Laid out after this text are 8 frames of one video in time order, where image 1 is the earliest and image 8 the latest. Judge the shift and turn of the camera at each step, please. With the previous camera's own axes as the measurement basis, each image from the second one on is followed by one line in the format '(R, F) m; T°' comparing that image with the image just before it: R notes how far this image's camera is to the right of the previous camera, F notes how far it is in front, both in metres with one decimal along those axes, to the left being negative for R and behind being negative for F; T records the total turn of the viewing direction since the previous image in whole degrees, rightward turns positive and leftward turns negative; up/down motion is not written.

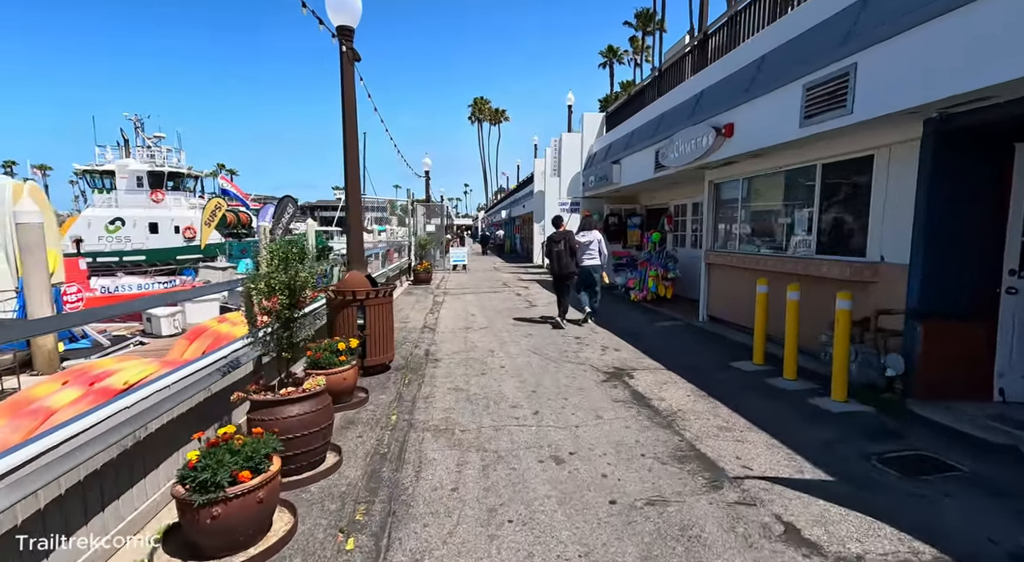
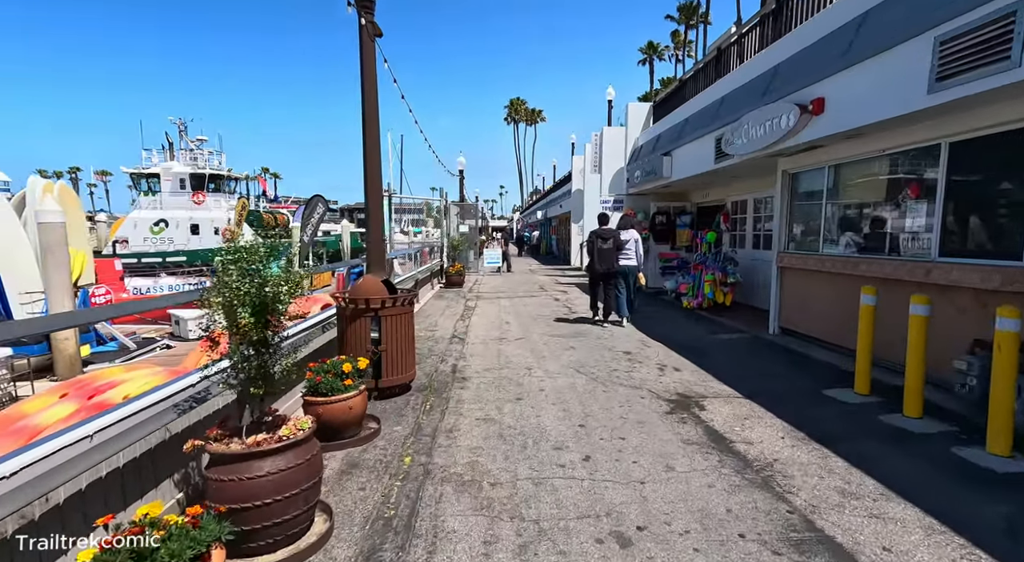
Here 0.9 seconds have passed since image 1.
(-0.1, +1.0) m; -4°
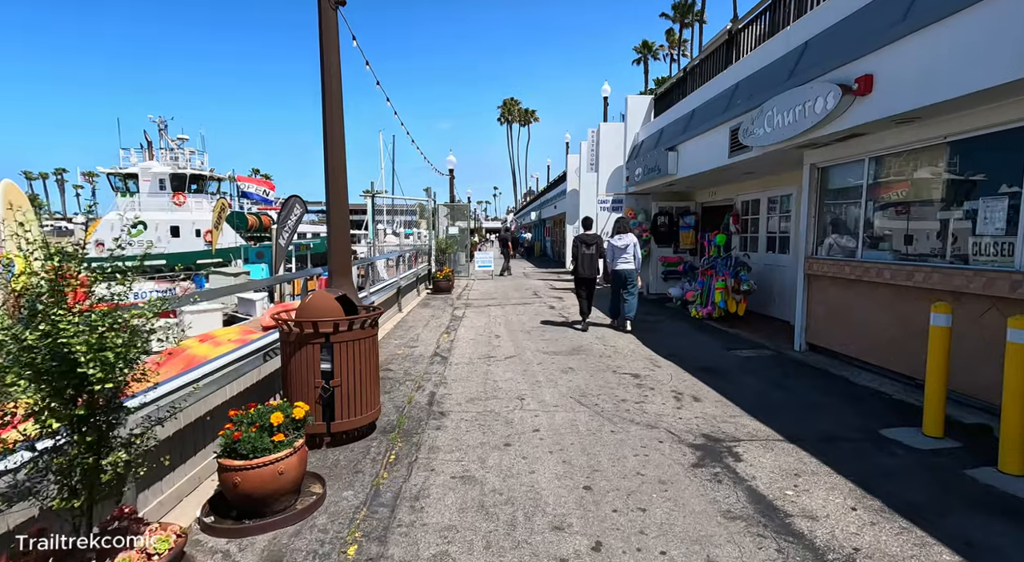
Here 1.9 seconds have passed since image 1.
(+0.1, +1.0) m; +1°
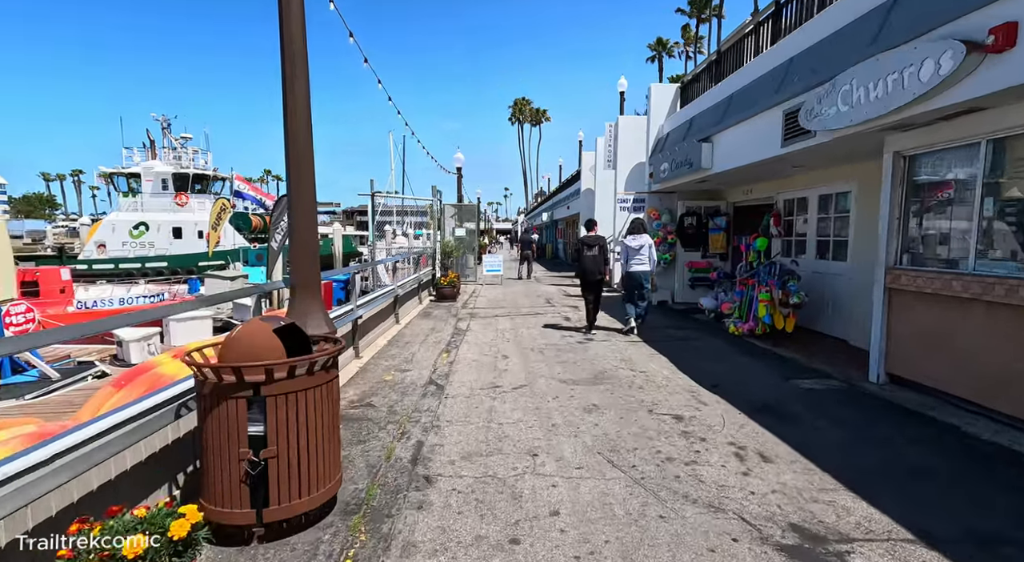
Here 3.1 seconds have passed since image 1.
(0.0, +1.2) m; -1°
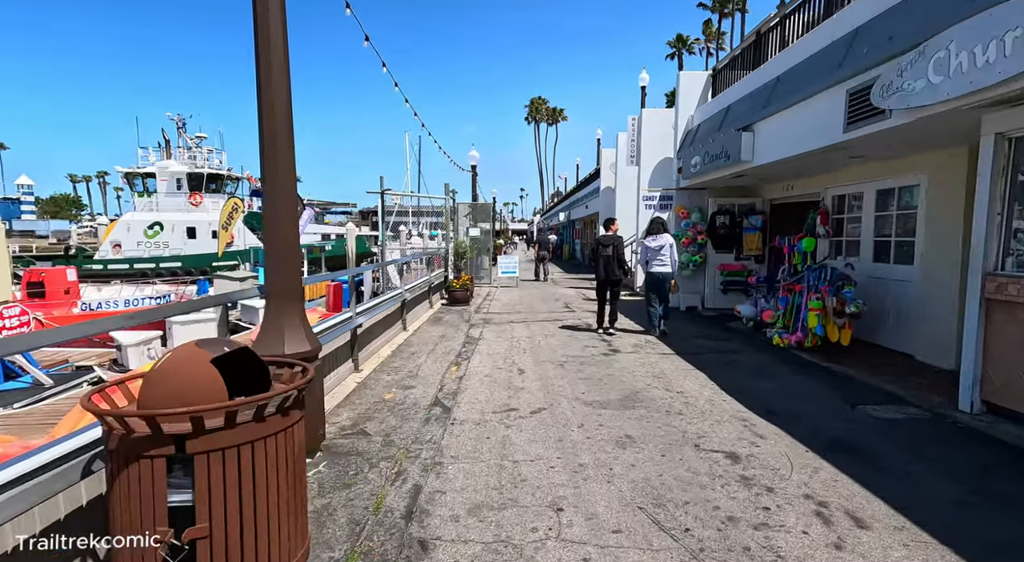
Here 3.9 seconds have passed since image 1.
(0.0, +0.8) m; -2°
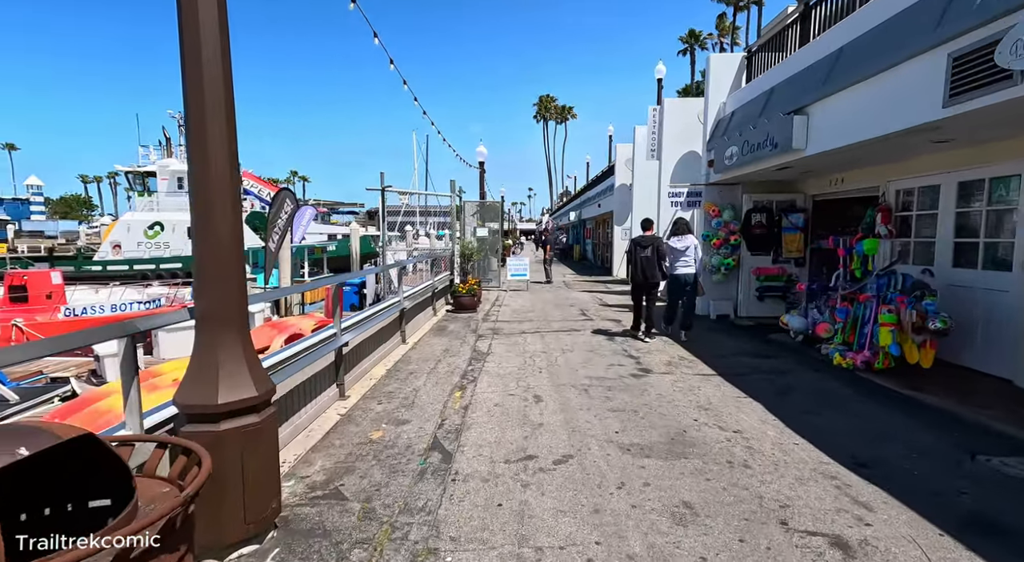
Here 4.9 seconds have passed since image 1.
(-0.1, +1.1) m; -1°
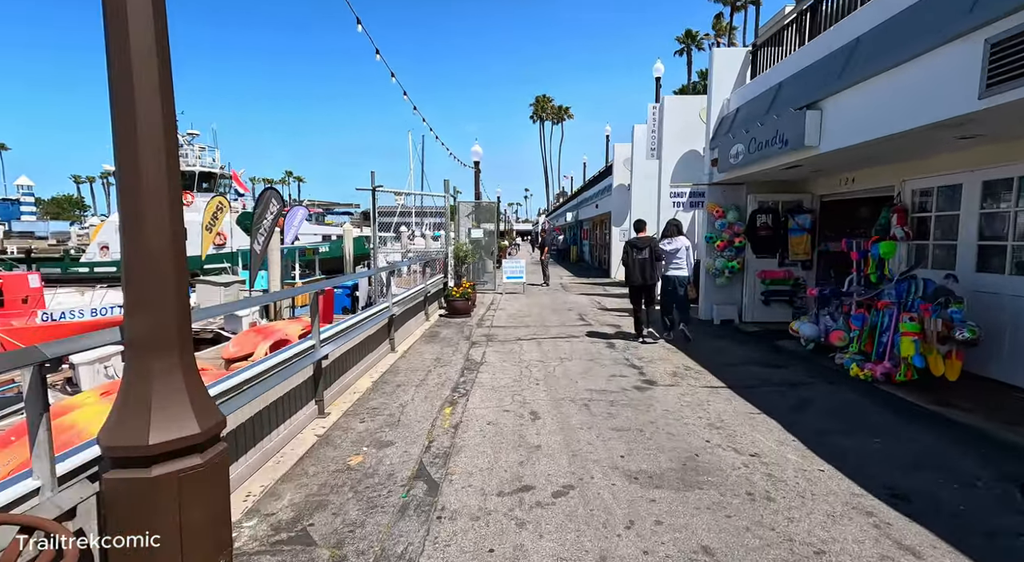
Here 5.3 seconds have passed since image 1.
(0.0, +0.4) m; 0°
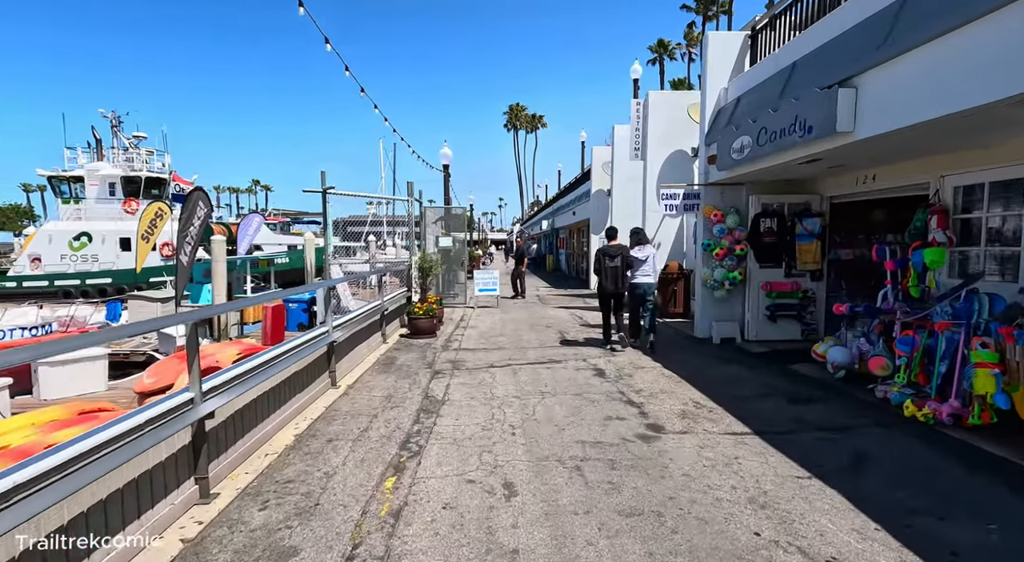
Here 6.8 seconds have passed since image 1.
(+0.1, +1.4) m; +3°
